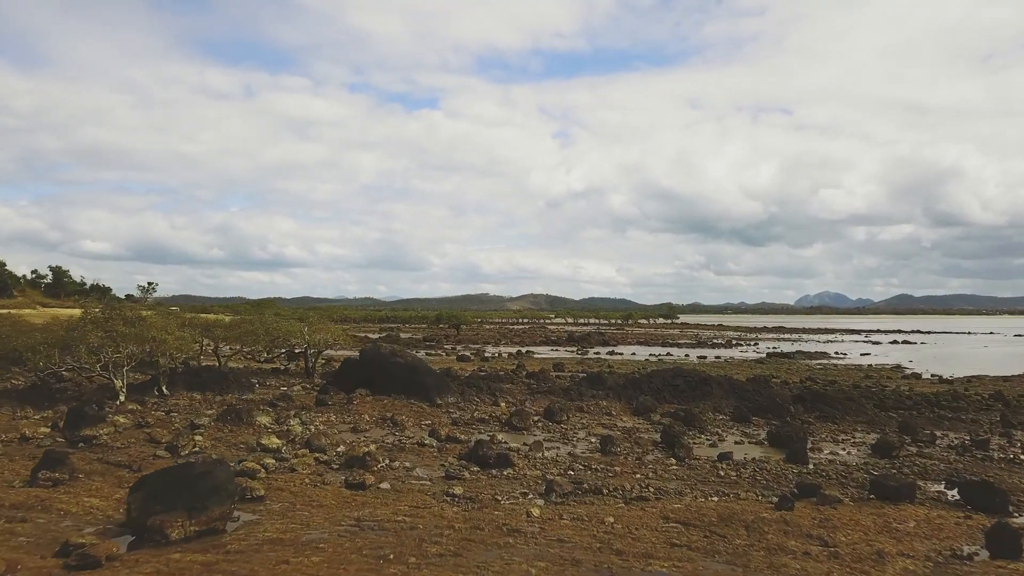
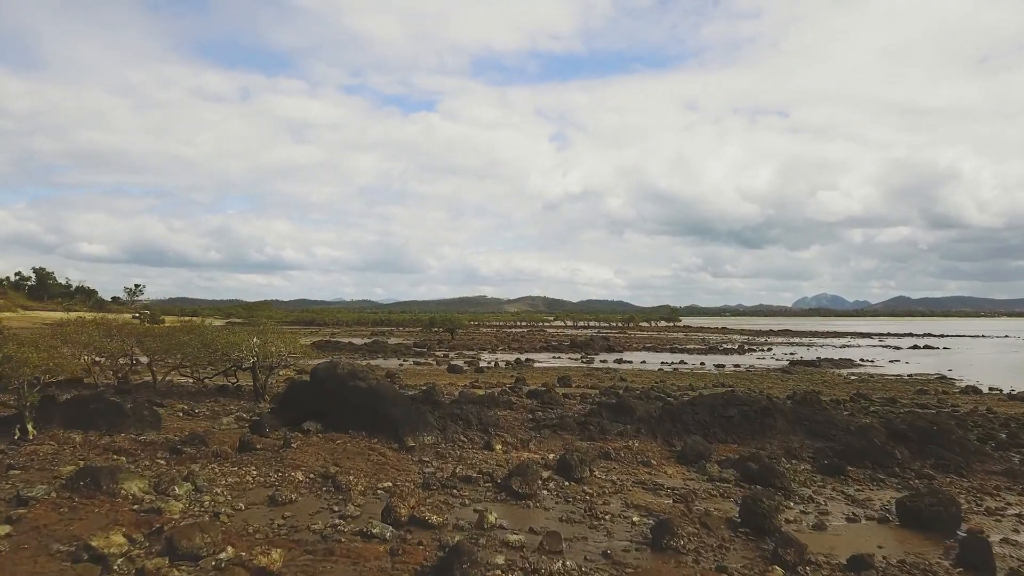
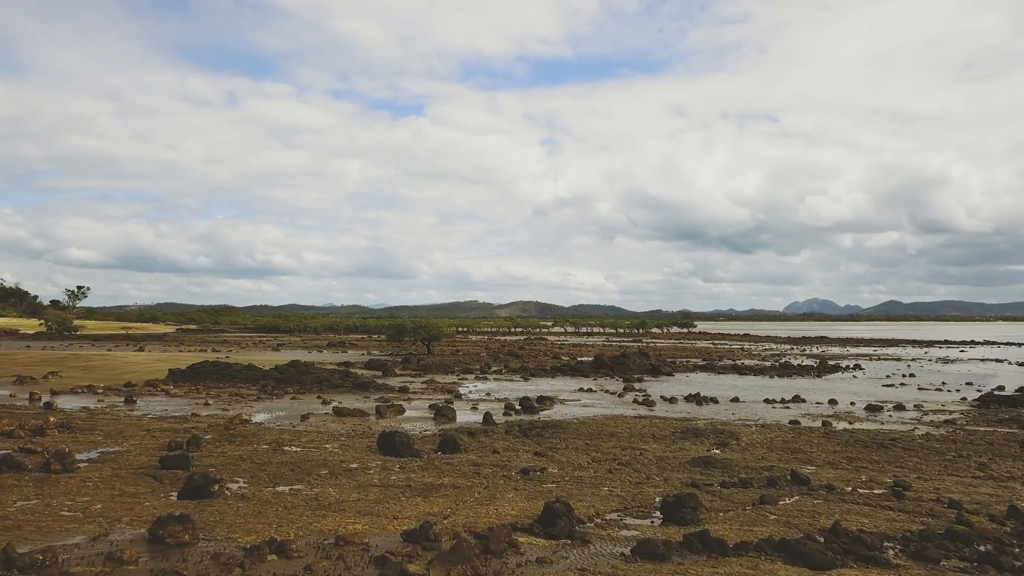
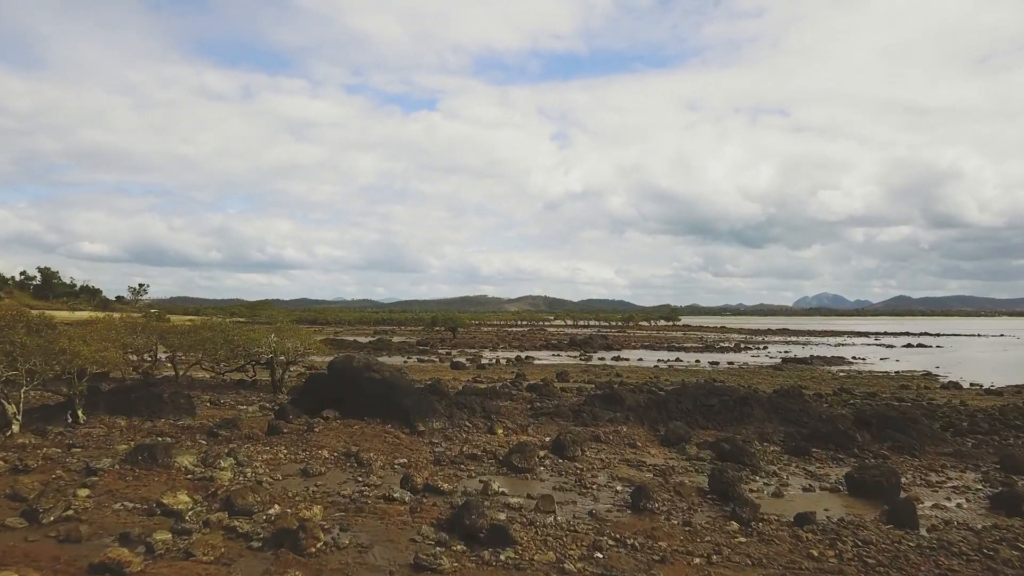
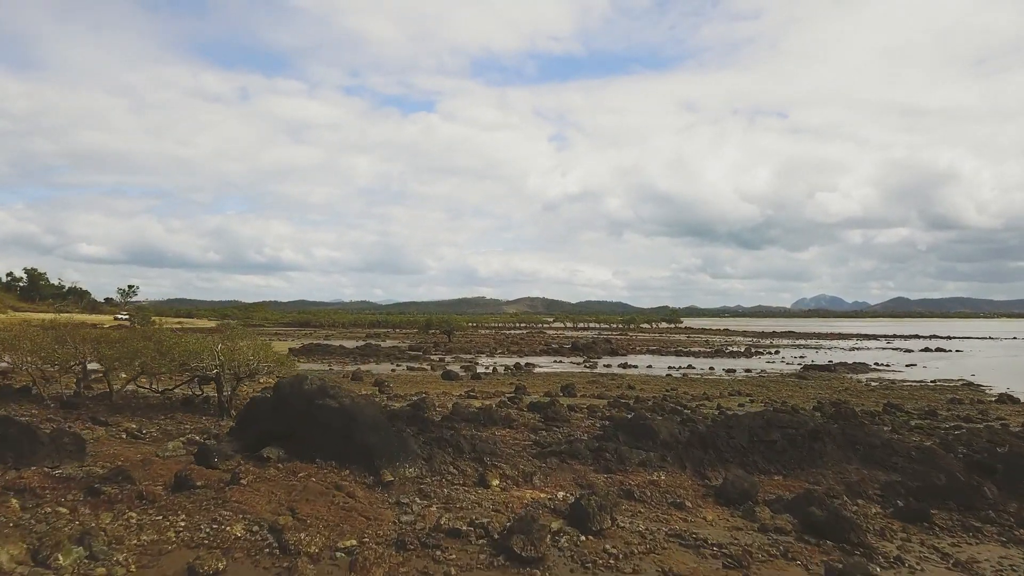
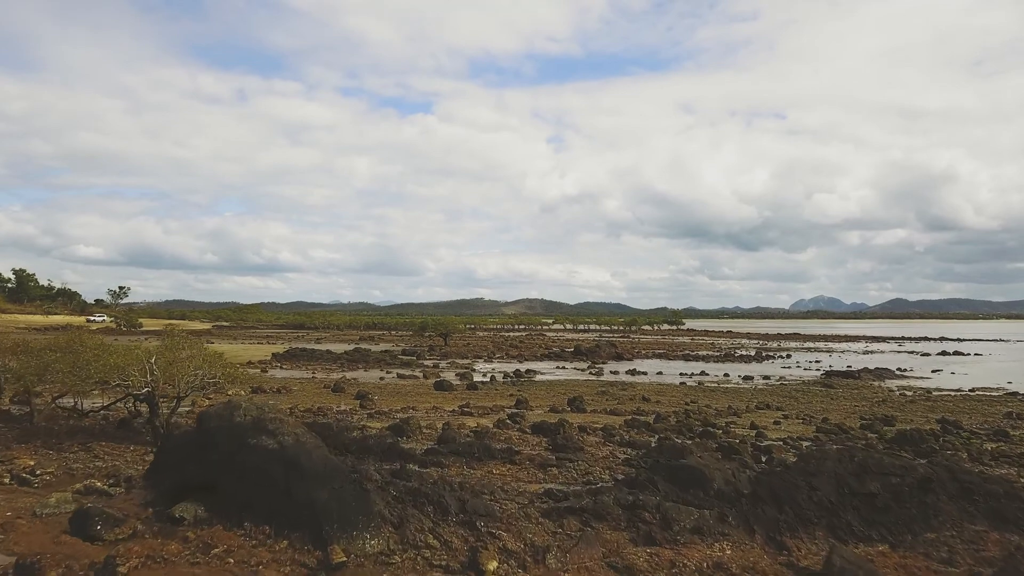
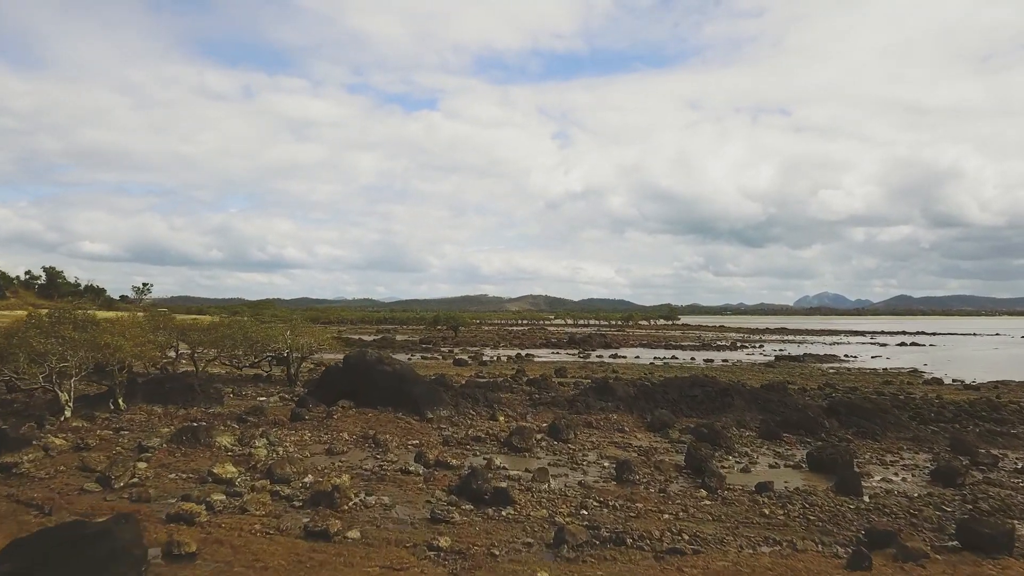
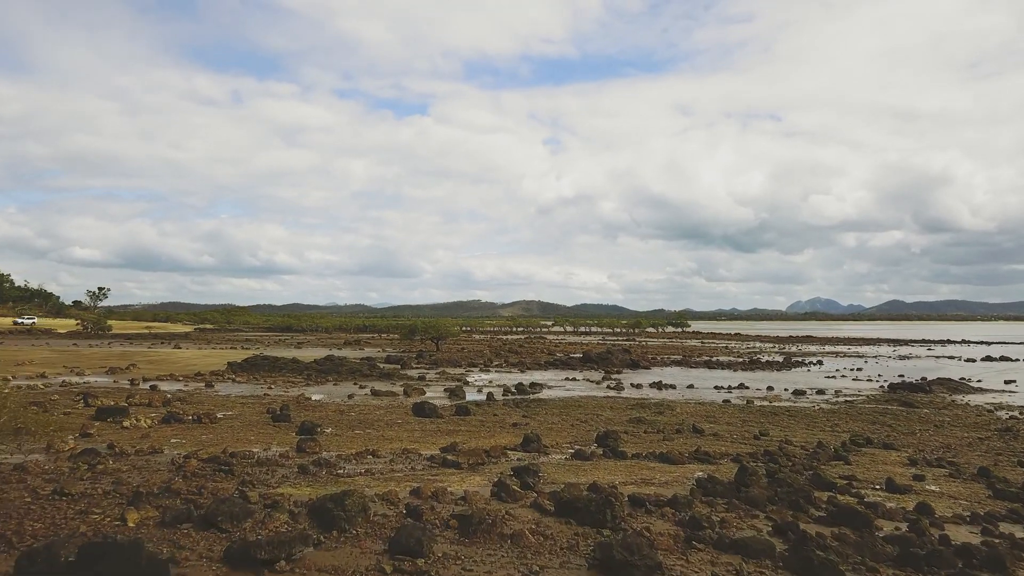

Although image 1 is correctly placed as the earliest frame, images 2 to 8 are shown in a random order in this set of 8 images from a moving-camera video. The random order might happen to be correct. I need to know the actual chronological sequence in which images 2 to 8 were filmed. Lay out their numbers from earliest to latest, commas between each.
7, 4, 2, 5, 6, 8, 3
